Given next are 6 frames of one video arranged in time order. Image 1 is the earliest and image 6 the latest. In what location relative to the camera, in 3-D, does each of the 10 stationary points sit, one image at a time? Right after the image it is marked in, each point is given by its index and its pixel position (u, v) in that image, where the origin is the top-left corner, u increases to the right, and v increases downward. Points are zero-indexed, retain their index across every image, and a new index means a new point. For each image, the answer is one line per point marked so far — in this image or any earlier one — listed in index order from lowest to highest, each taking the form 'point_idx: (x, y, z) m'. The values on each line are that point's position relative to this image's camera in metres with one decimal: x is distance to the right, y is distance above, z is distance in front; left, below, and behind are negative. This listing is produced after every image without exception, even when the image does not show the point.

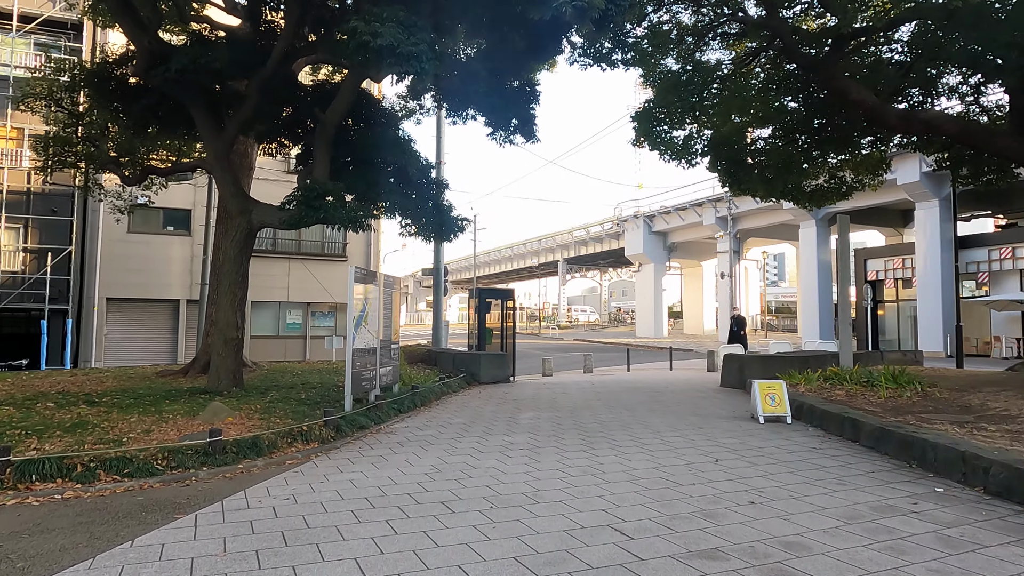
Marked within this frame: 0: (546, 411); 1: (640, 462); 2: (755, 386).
0: (+0.5, -1.8, +9.9) m
1: (+1.2, -1.6, +6.2) m
2: (+3.3, -1.3, +8.9) m
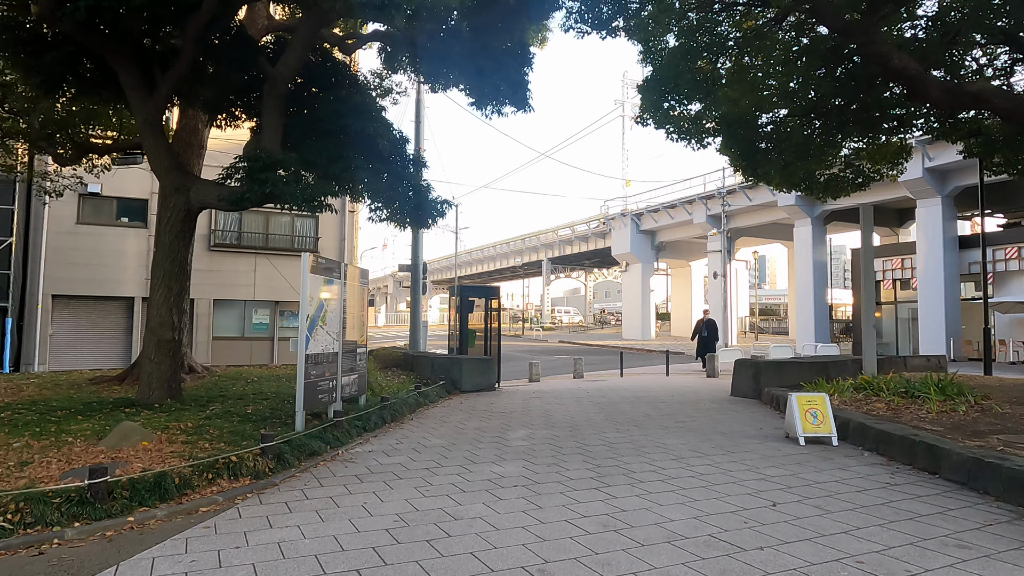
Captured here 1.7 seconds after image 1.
0: (+0.3, -1.8, +8.3) m
1: (+1.2, -1.6, +4.7) m
2: (+3.1, -1.2, +7.4) m
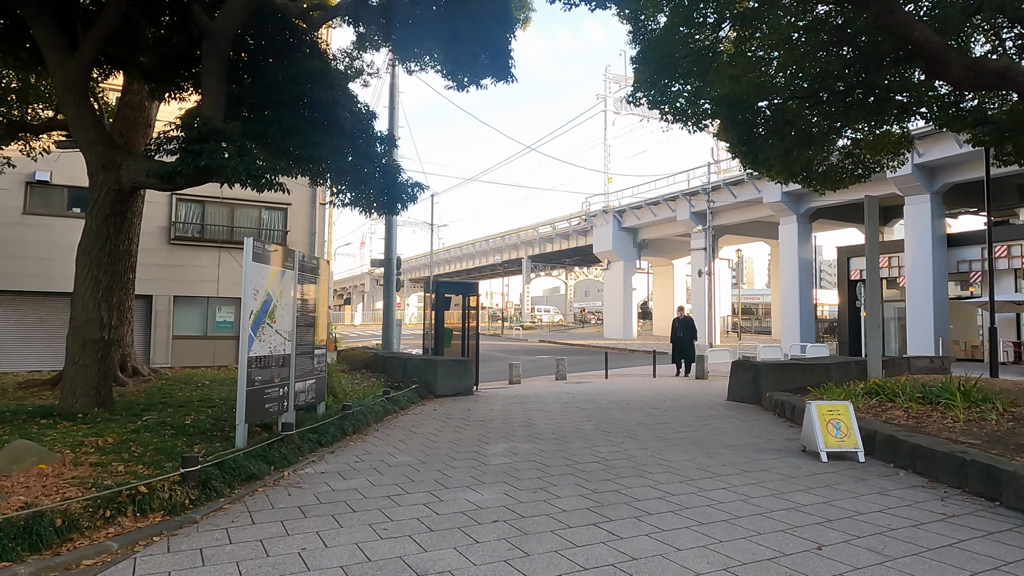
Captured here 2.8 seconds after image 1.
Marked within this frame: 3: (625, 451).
0: (+0.1, -1.7, +7.3) m
1: (+1.1, -1.5, +3.7) m
2: (+2.9, -1.2, +6.5) m
3: (+1.2, -1.7, +6.8) m
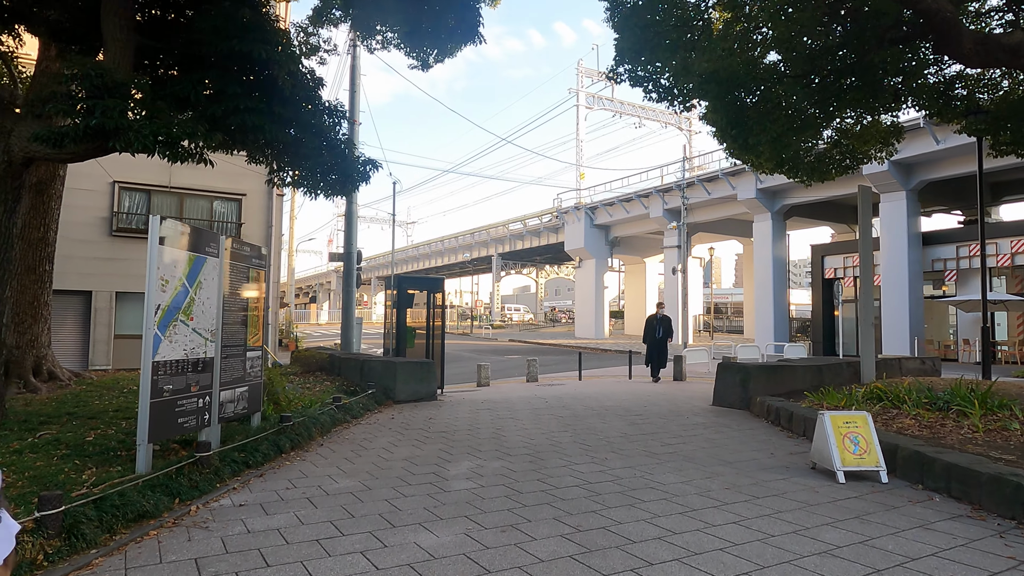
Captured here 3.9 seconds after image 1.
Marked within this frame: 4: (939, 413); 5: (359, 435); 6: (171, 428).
0: (-0.2, -1.6, +6.3) m
1: (+0.9, -1.4, +2.7) m
2: (+2.7, -1.1, +5.6) m
3: (+0.9, -1.6, +5.8) m
4: (+4.9, -1.4, +7.6) m
5: (-1.8, -1.7, +7.6) m
6: (-2.8, -1.1, +5.4) m
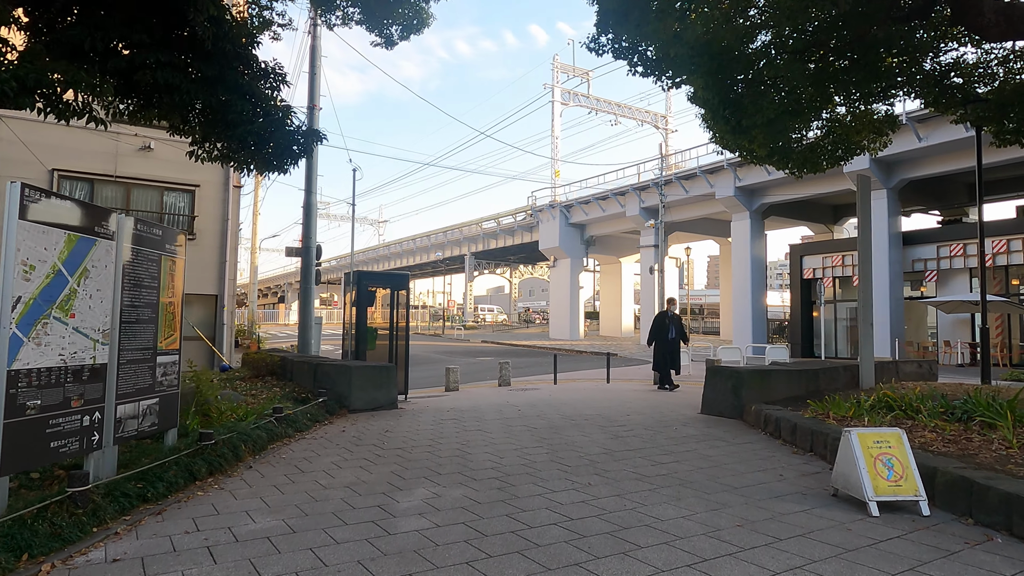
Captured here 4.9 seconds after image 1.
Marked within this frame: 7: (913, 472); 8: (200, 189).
0: (-0.5, -1.6, +5.2) m
1: (+0.7, -1.4, +1.7) m
2: (+2.4, -1.1, +4.6) m
3: (+0.6, -1.5, +4.8) m
4: (+4.5, -1.4, +6.7) m
5: (-2.1, -1.6, +6.5) m
6: (-3.0, -1.0, +4.2) m
7: (+2.8, -1.3, +4.6) m
8: (-8.0, +2.5, +16.8) m
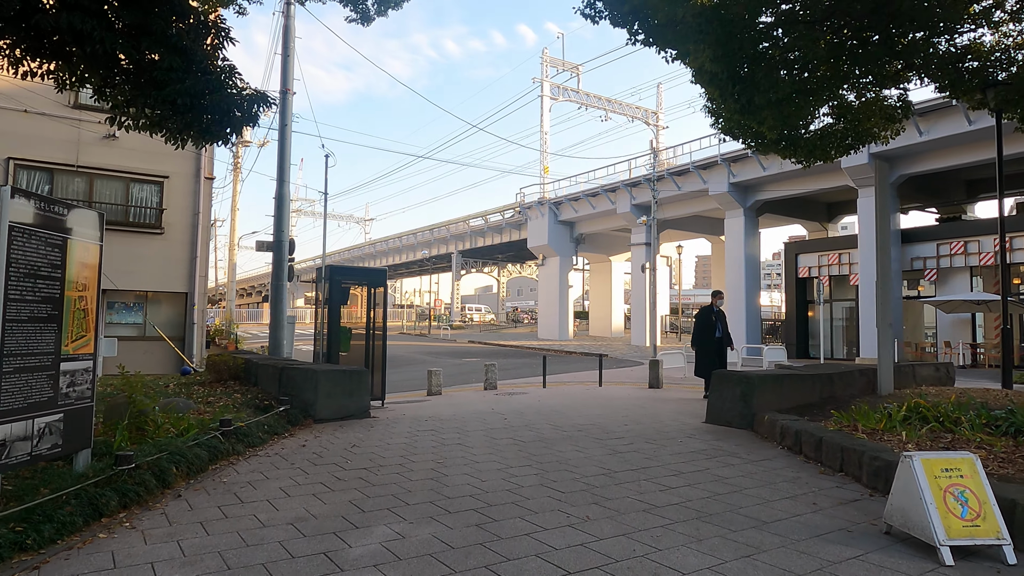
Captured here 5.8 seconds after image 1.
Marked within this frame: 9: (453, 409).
0: (-0.6, -1.5, +4.3) m
1: (+0.7, -1.3, +0.8) m
2: (+2.3, -1.0, +3.7) m
3: (+0.5, -1.5, +3.9) m
4: (+4.4, -1.3, +5.8) m
5: (-2.2, -1.6, +5.5) m
6: (-3.1, -1.0, +3.2) m
7: (+2.7, -1.2, +3.7) m
8: (-8.3, +2.6, +15.7) m
9: (-0.9, -1.9, +10.3) m
